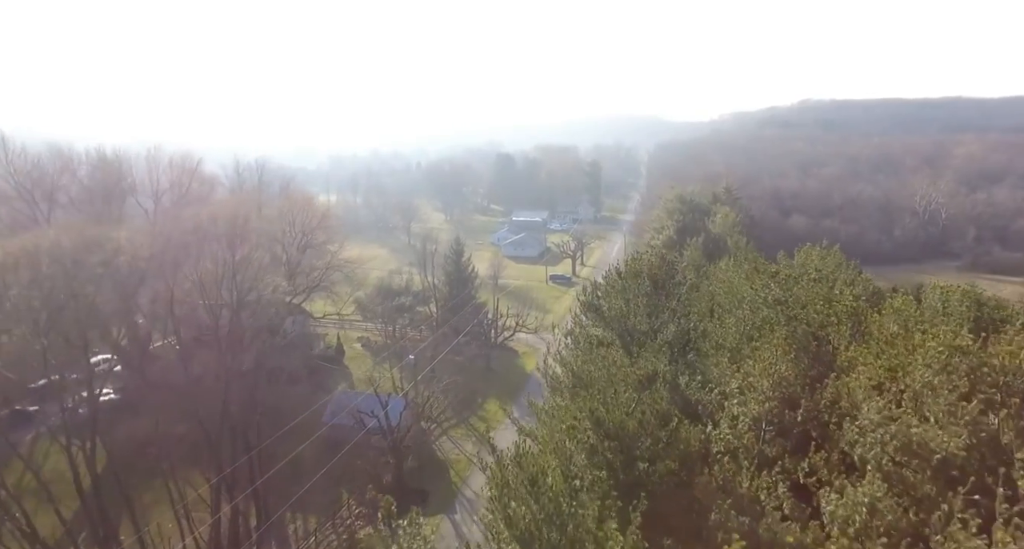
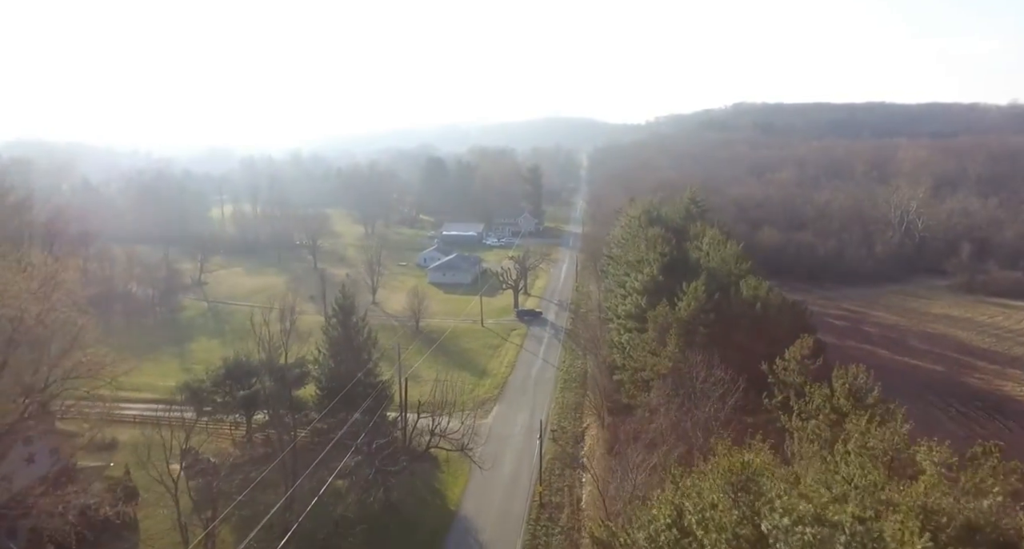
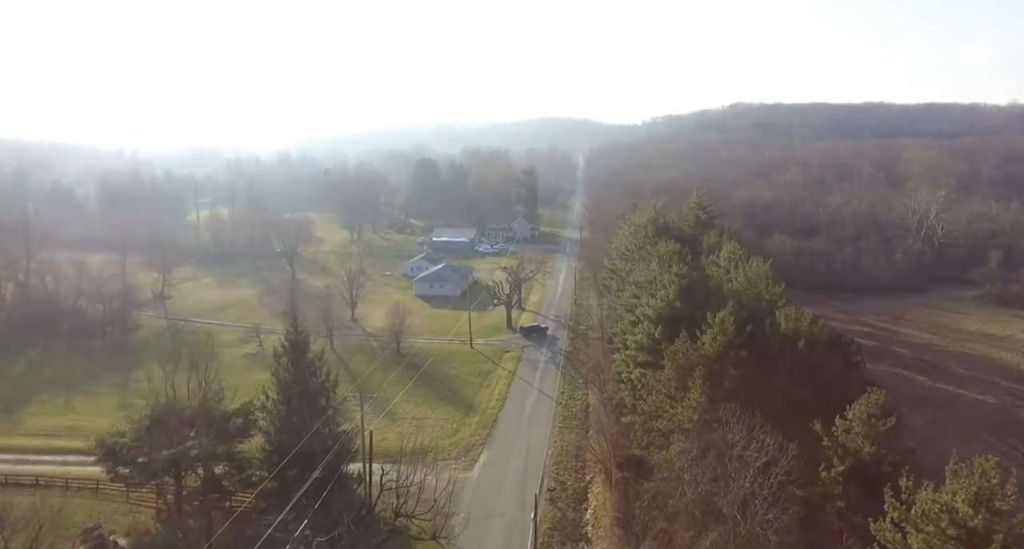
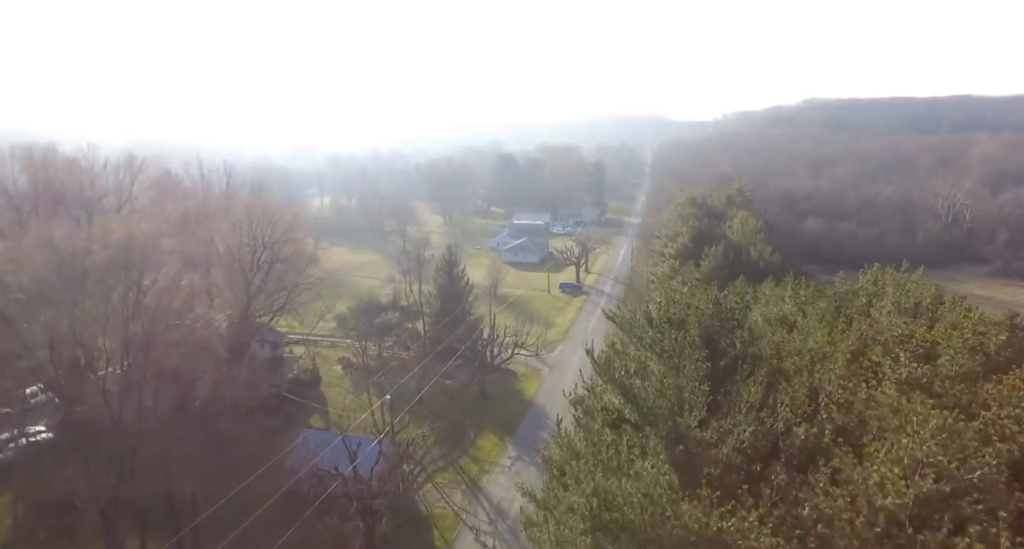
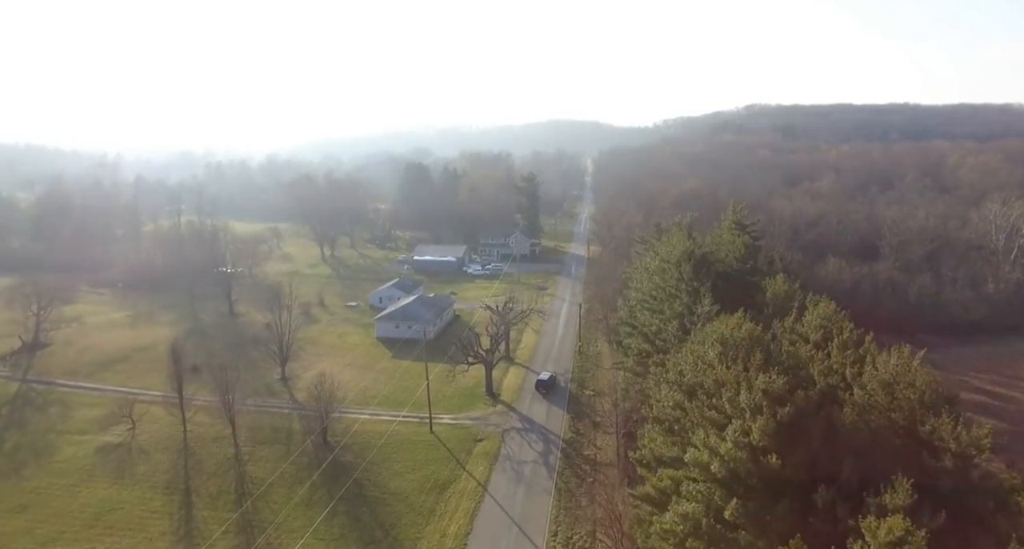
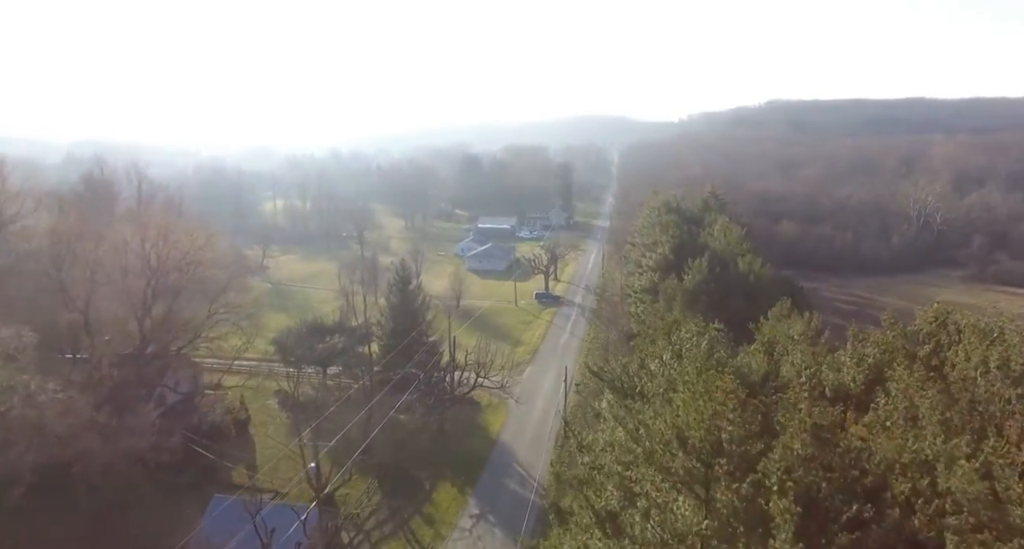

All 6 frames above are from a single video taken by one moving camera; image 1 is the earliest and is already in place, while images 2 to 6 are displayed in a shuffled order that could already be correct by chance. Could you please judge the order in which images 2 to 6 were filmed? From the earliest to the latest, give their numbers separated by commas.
4, 6, 2, 3, 5
